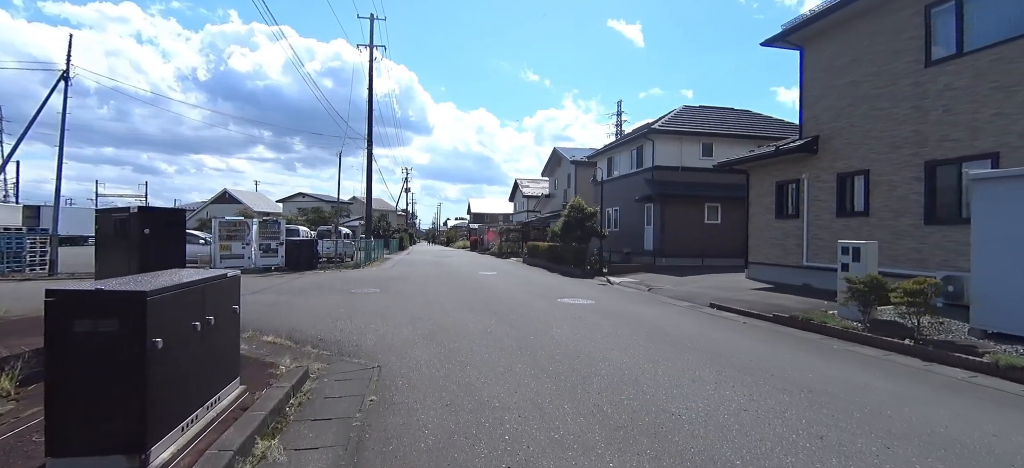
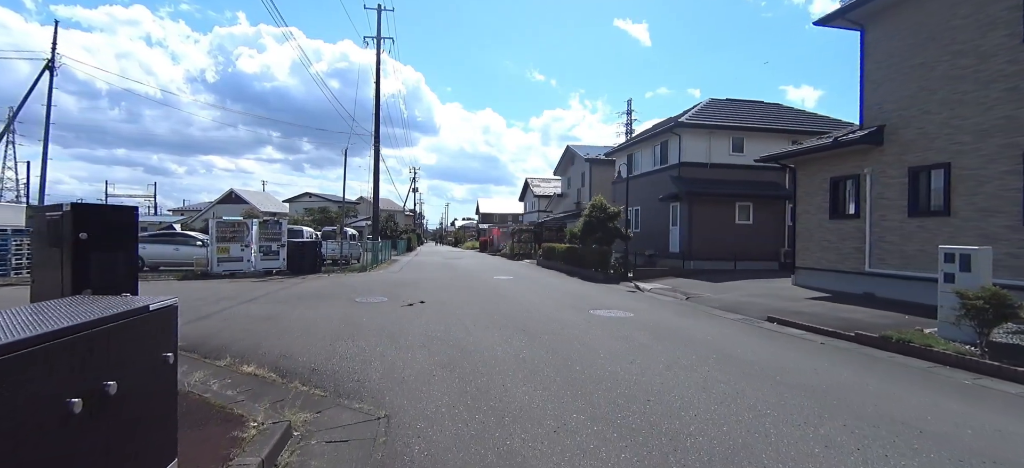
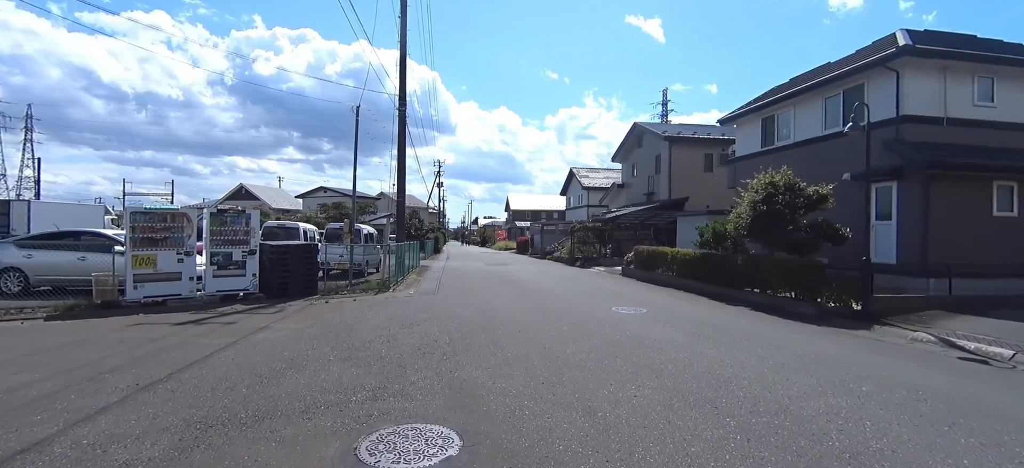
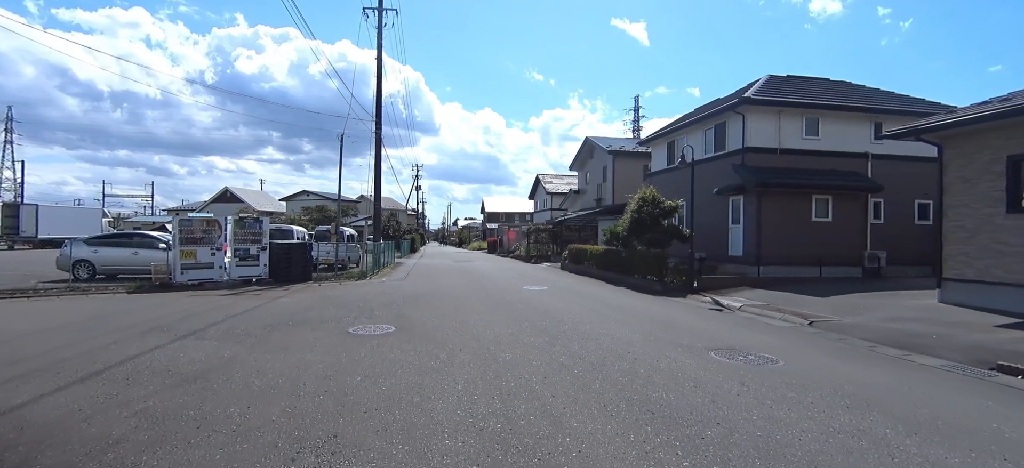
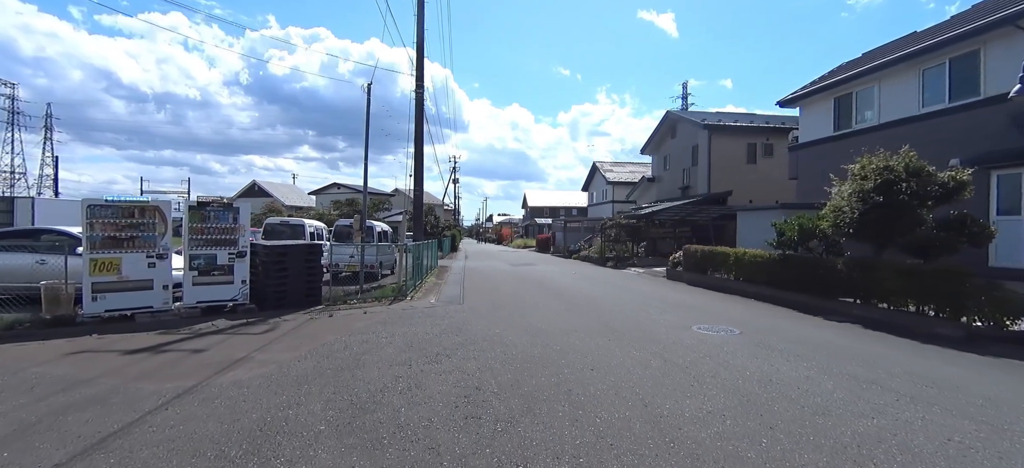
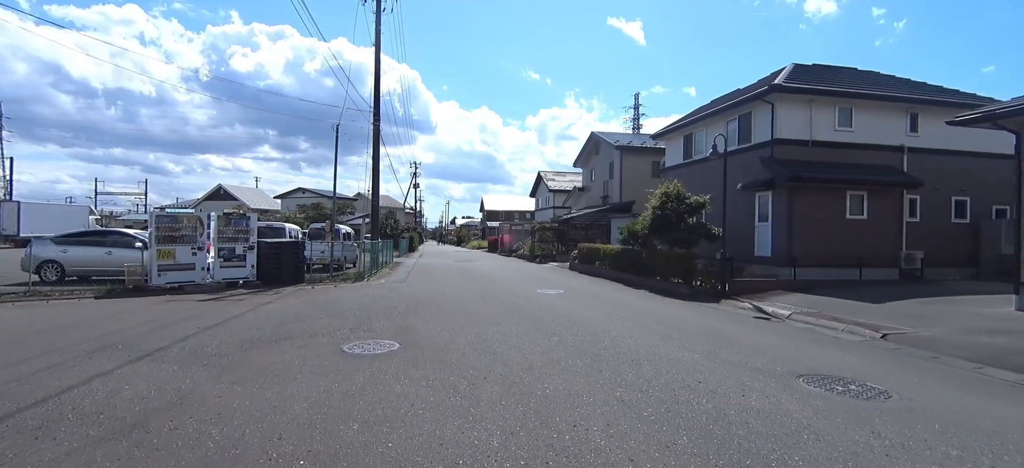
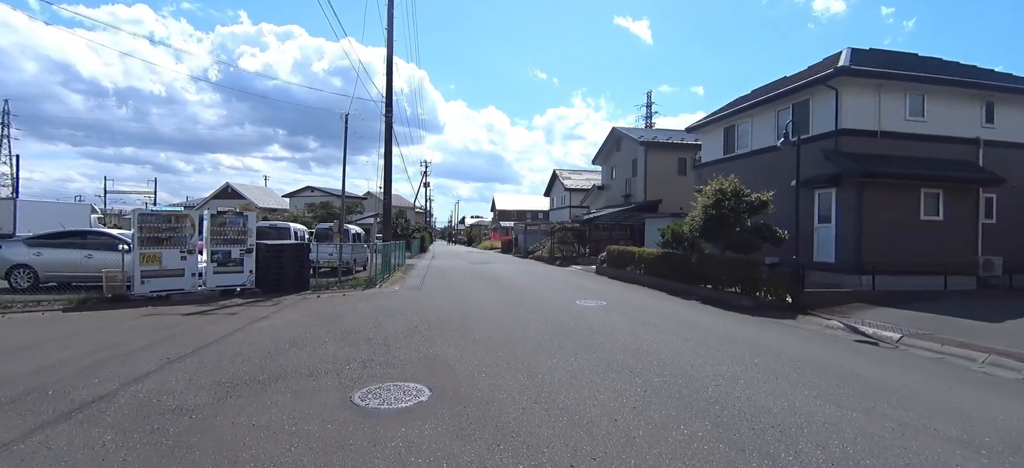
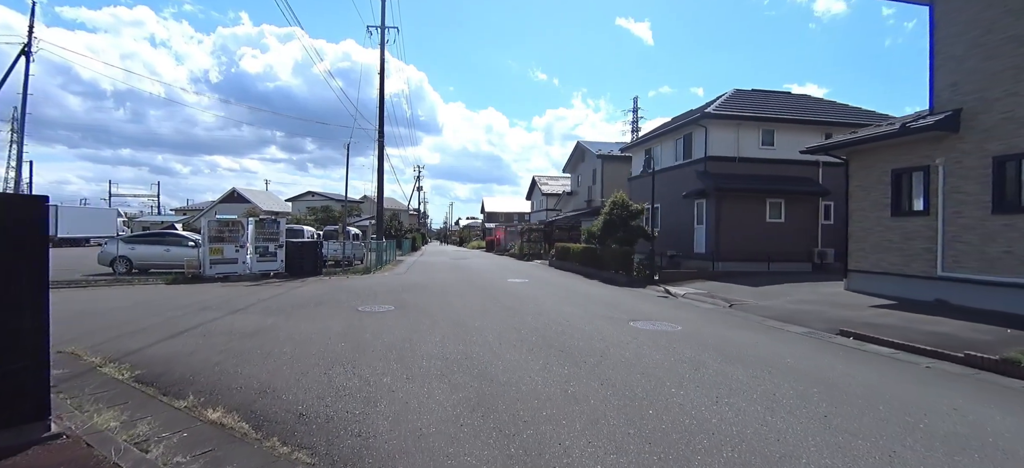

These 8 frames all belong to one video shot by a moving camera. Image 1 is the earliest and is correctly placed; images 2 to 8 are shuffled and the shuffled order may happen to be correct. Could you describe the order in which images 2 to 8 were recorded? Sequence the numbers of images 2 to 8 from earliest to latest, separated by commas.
2, 8, 4, 6, 7, 3, 5
